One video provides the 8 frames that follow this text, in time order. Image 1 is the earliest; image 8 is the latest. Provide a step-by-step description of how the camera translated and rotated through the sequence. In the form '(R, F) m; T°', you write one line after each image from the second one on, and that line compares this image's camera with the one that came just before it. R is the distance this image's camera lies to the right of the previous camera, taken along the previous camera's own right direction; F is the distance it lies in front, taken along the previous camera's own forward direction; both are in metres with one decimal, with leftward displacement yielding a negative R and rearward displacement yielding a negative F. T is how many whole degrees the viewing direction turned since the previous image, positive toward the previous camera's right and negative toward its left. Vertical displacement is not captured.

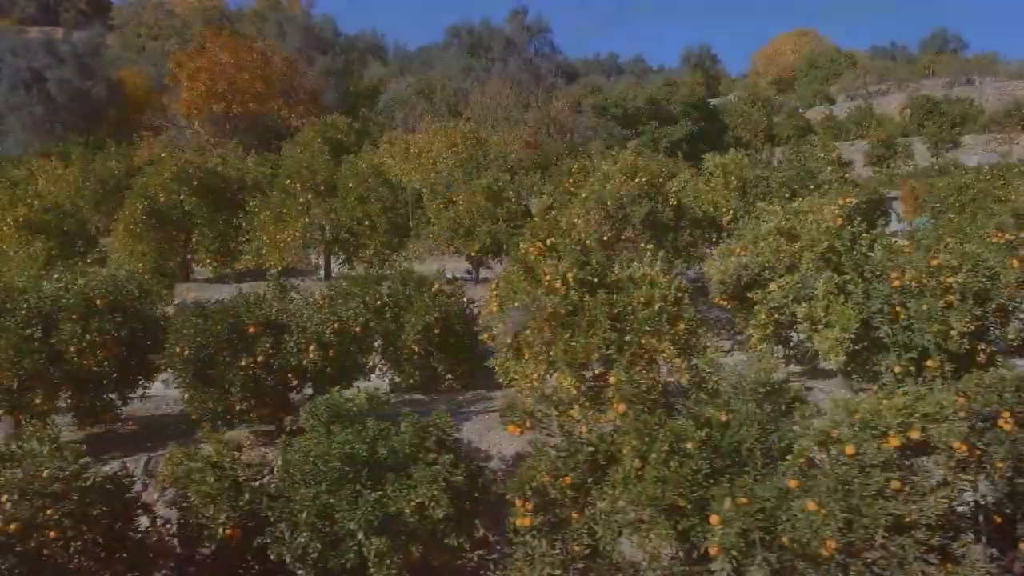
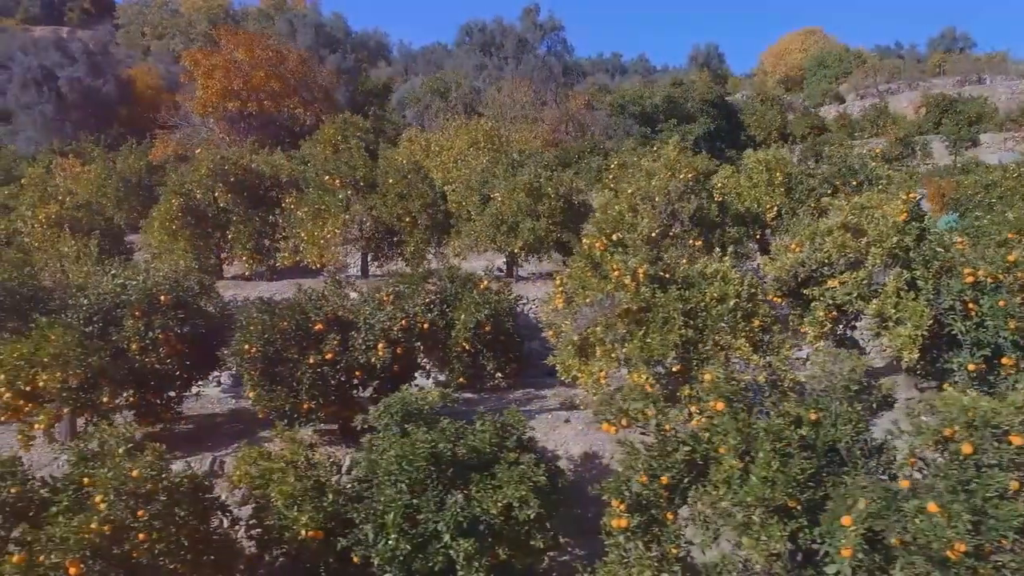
(-0.6, +0.1) m; 0°
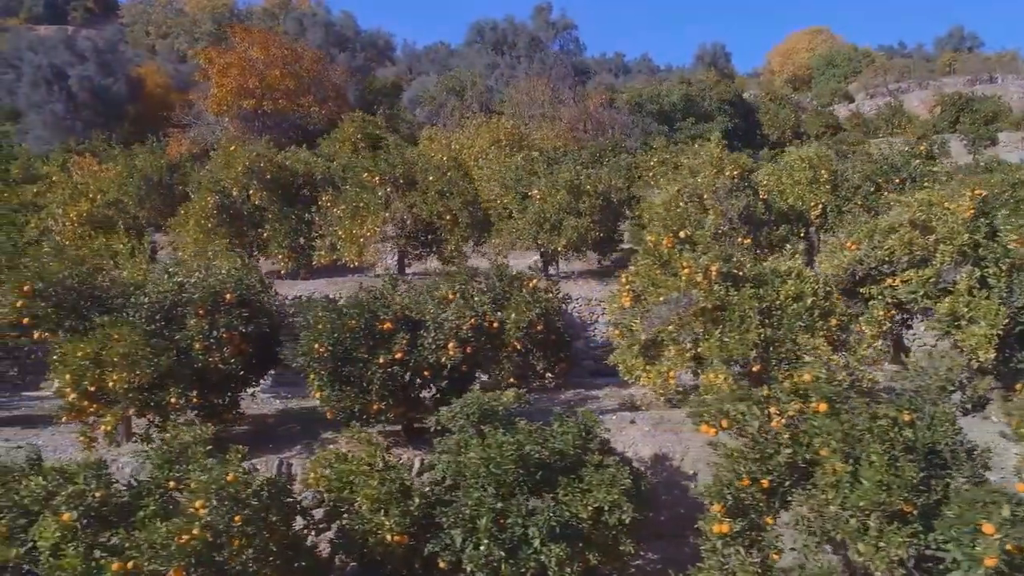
(-0.6, +0.1) m; 0°
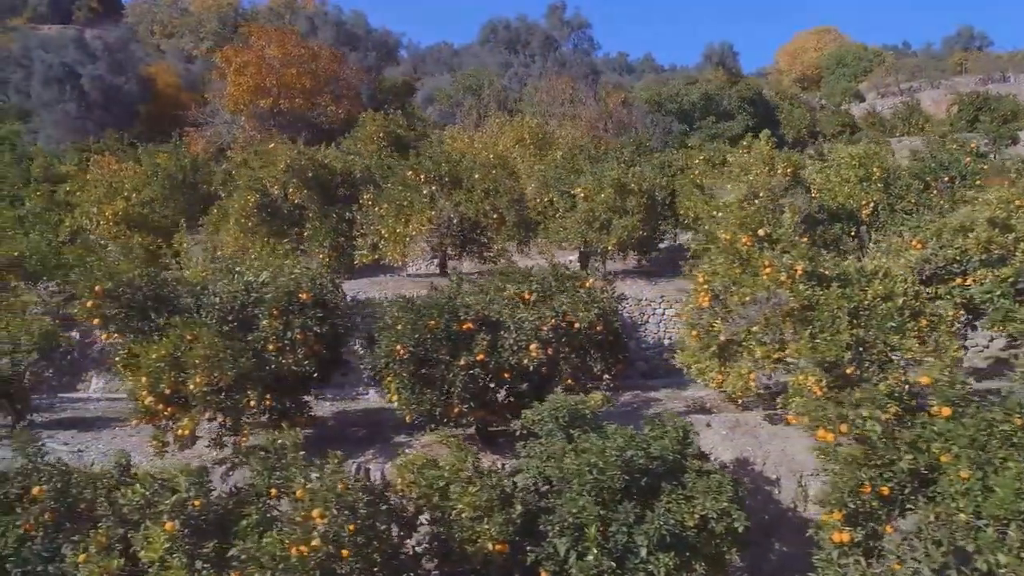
(-0.7, +0.2) m; 0°
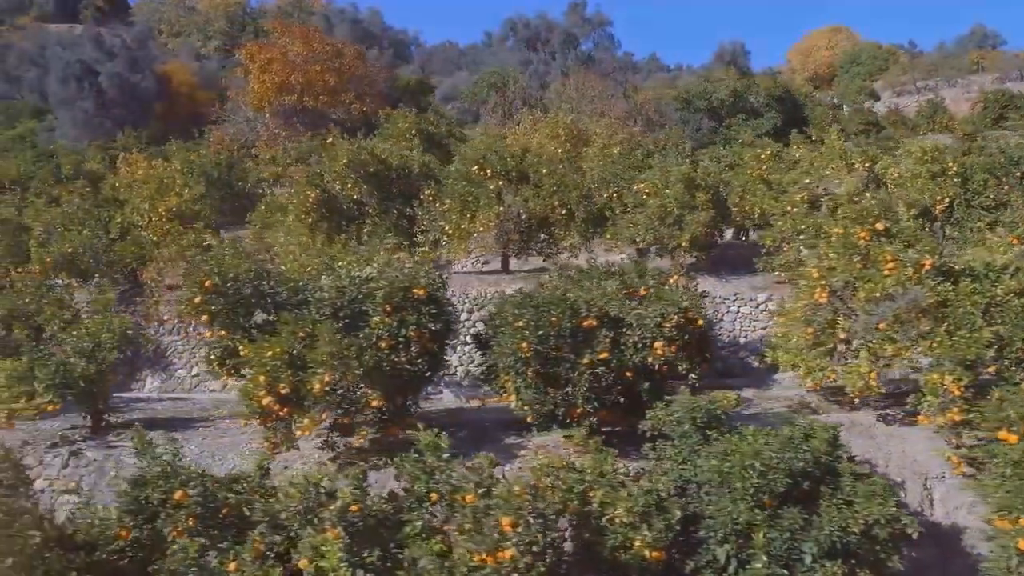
(-0.9, +0.2) m; 0°
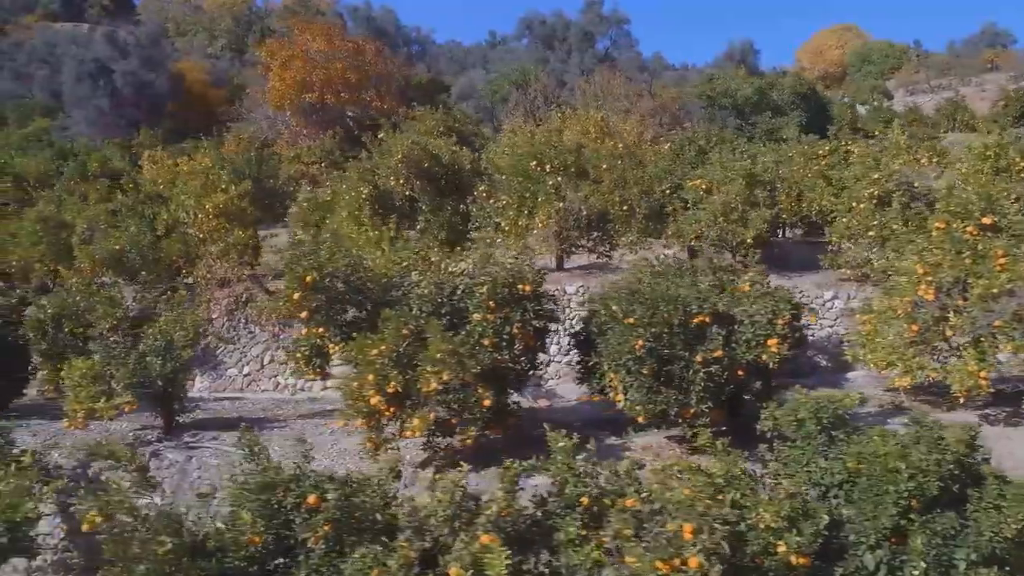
(-0.8, +0.2) m; 0°
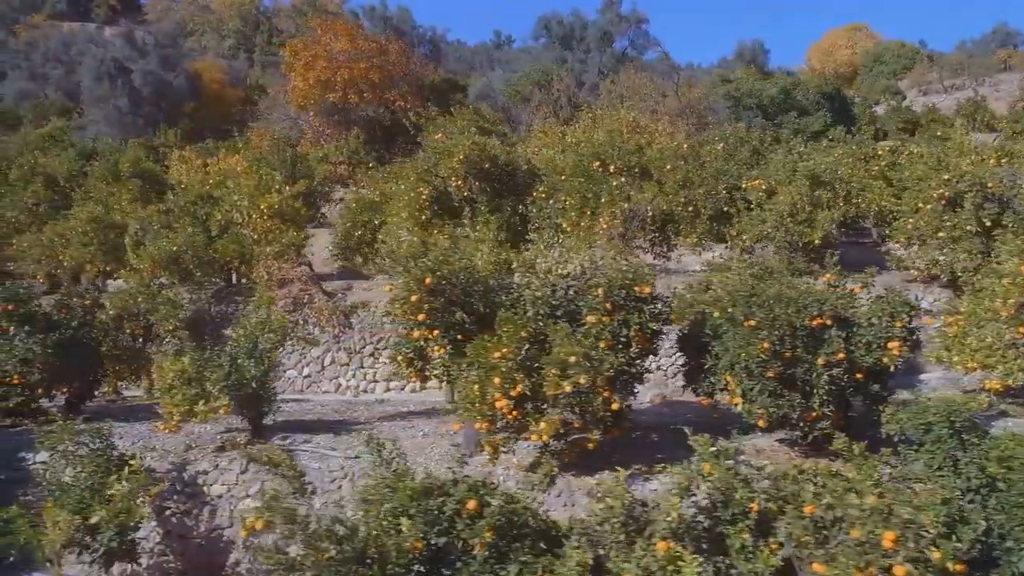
(-0.9, +0.1) m; 0°
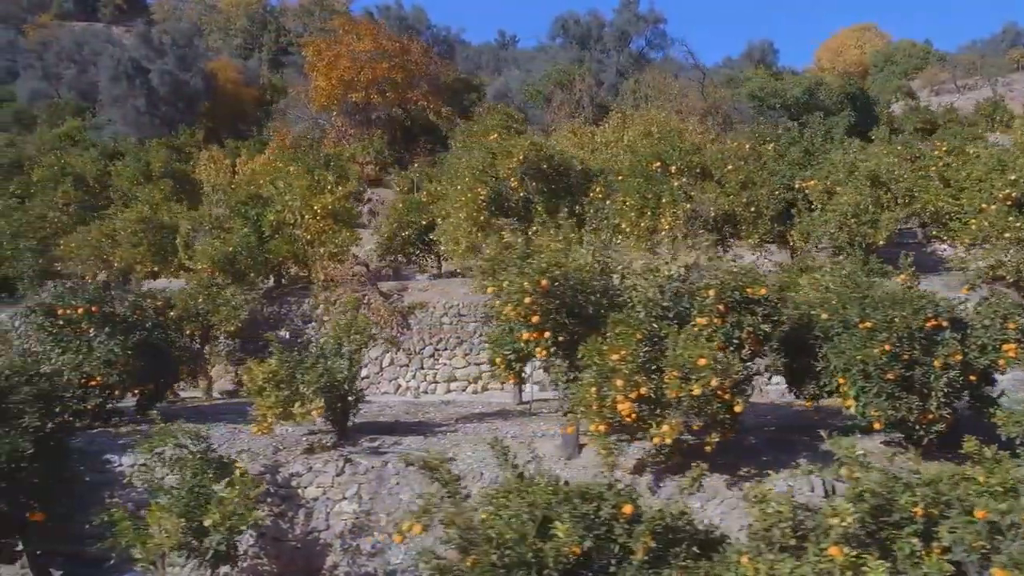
(-0.8, 0.0) m; 0°
